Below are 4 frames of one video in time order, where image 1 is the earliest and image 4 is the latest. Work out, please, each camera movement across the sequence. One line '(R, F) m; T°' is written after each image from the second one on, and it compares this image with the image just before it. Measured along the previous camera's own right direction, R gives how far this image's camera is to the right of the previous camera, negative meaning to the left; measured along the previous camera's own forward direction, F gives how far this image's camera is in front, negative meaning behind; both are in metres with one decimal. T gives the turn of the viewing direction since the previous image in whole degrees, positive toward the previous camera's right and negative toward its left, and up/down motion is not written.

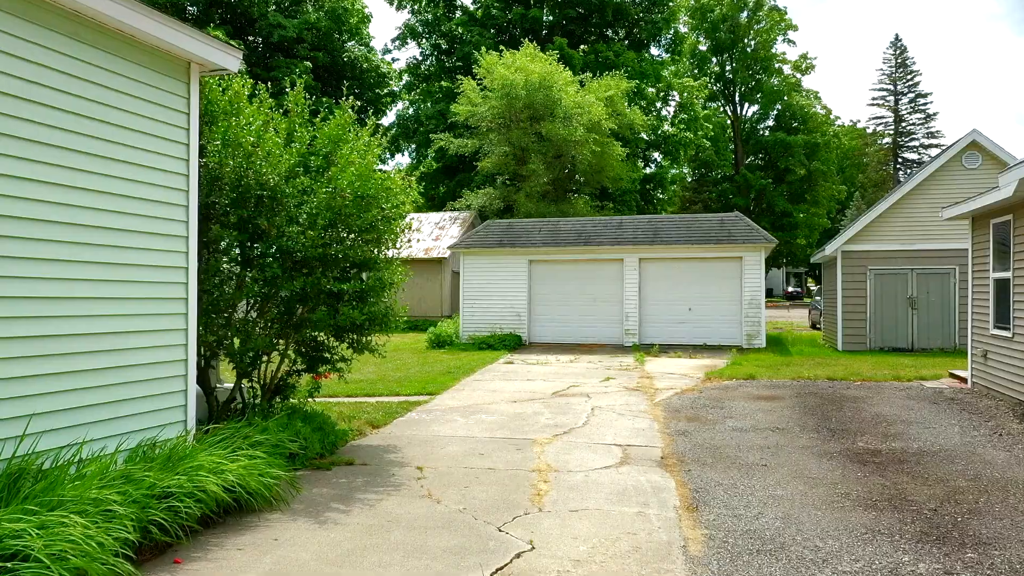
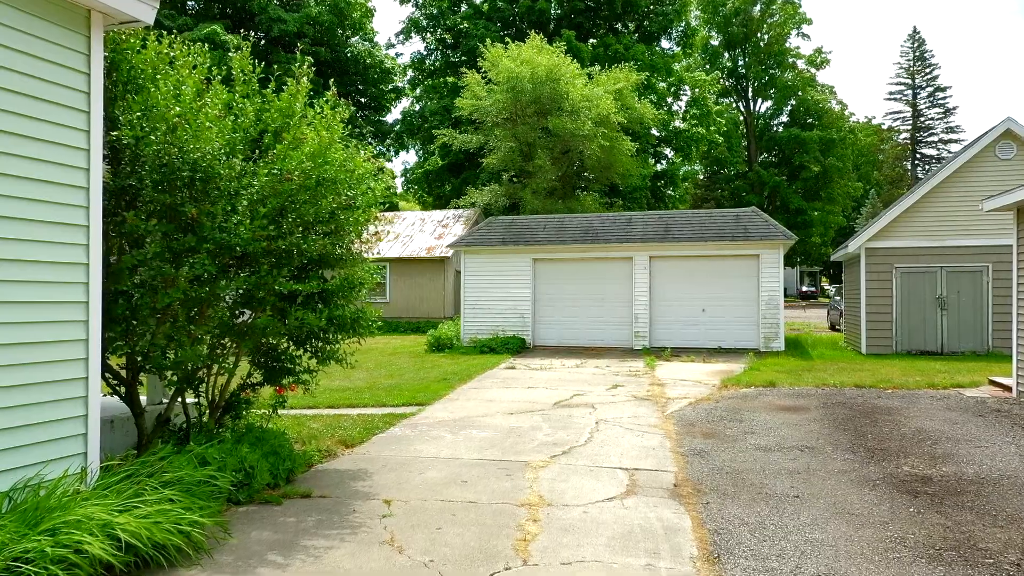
(+0.2, +0.9) m; -1°
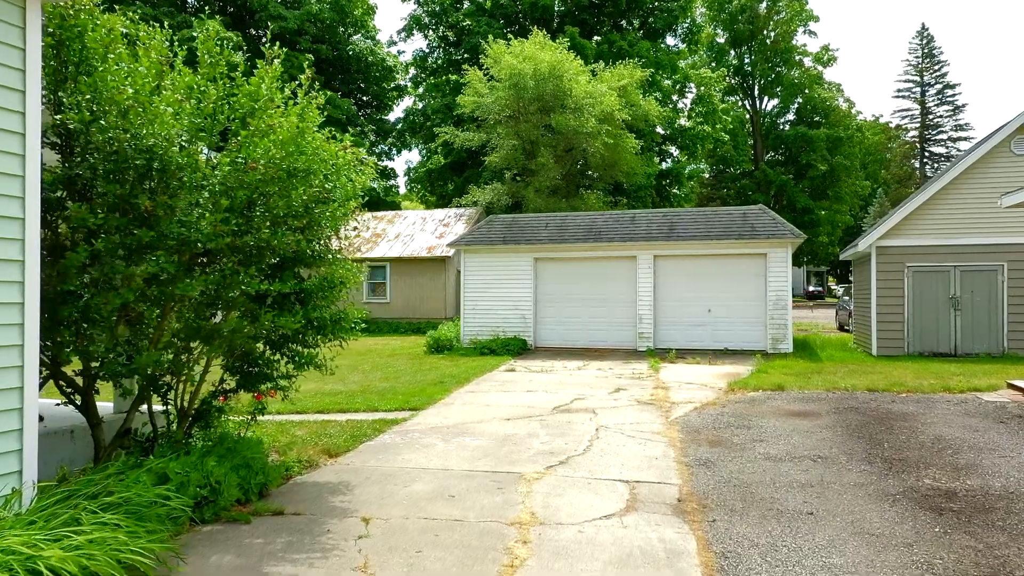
(+0.1, +0.4) m; 0°
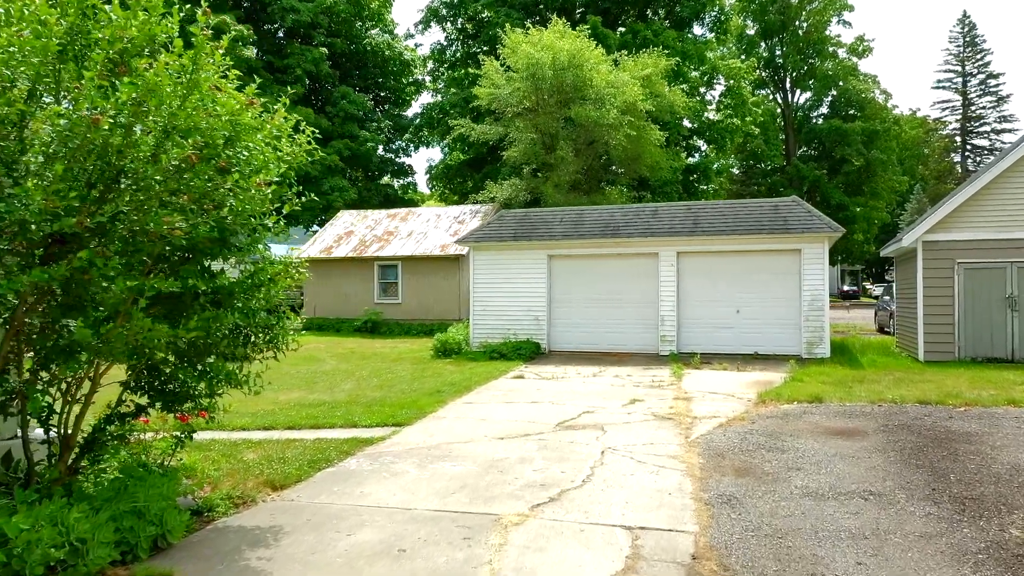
(+0.3, +1.1) m; -2°
